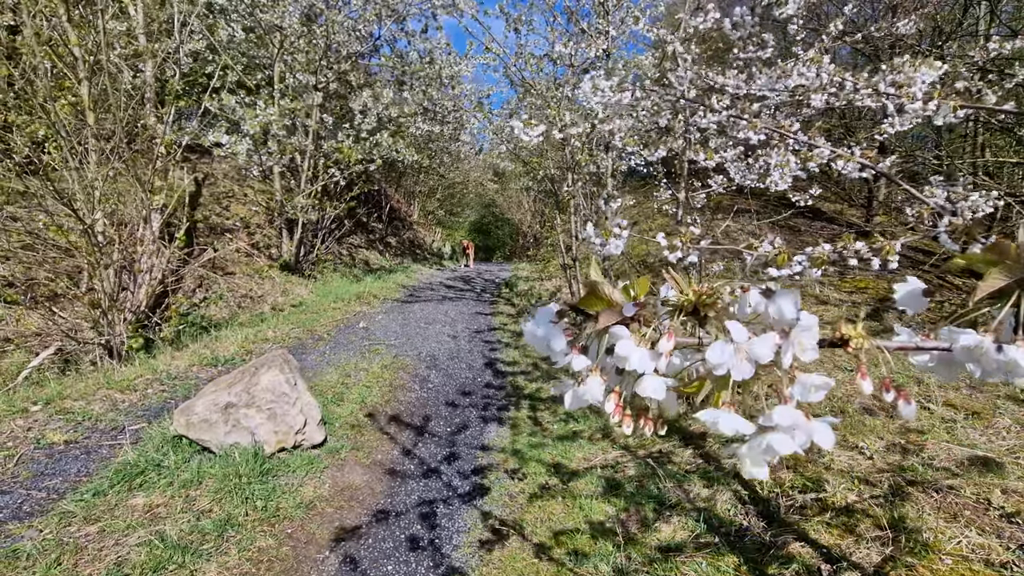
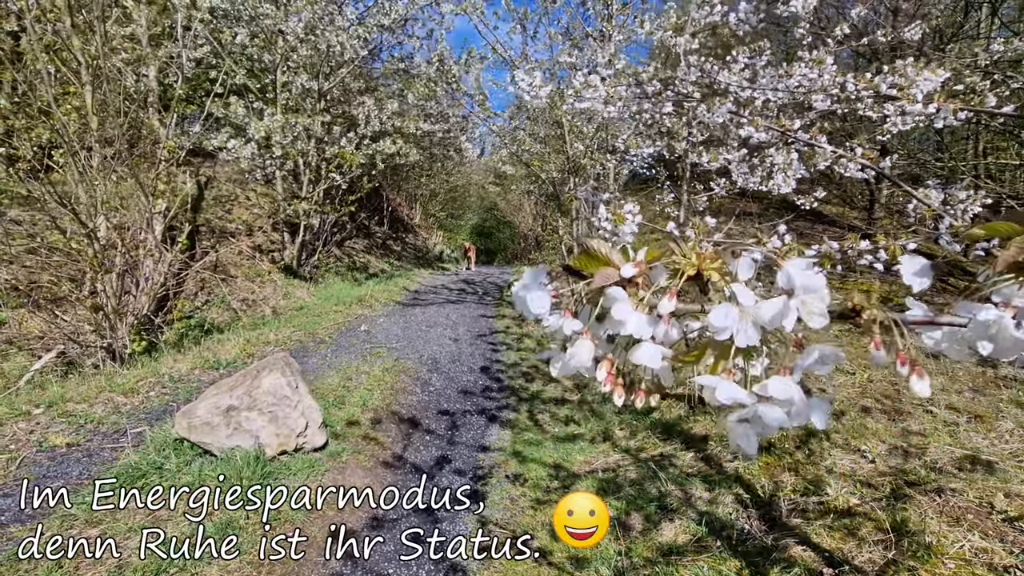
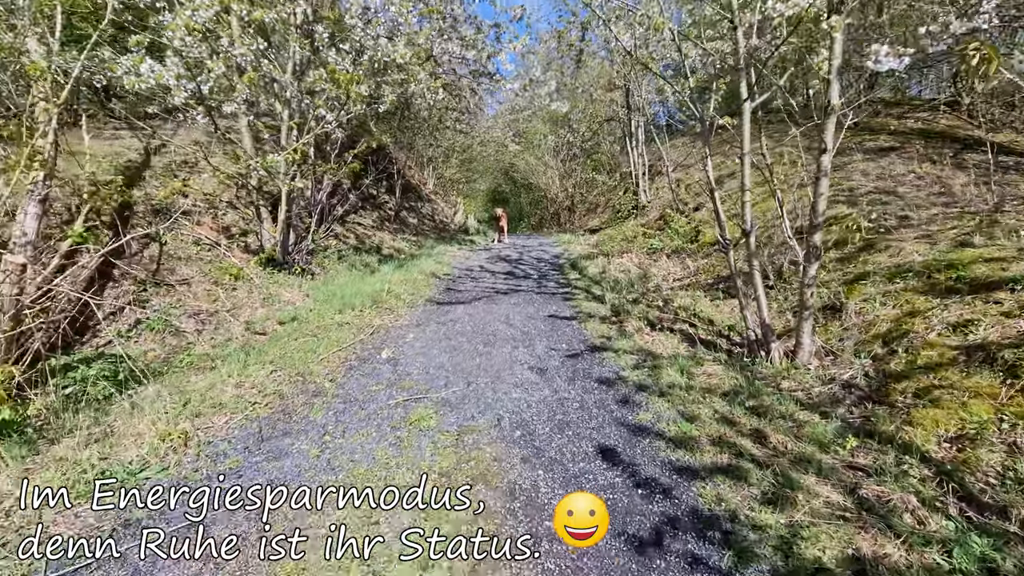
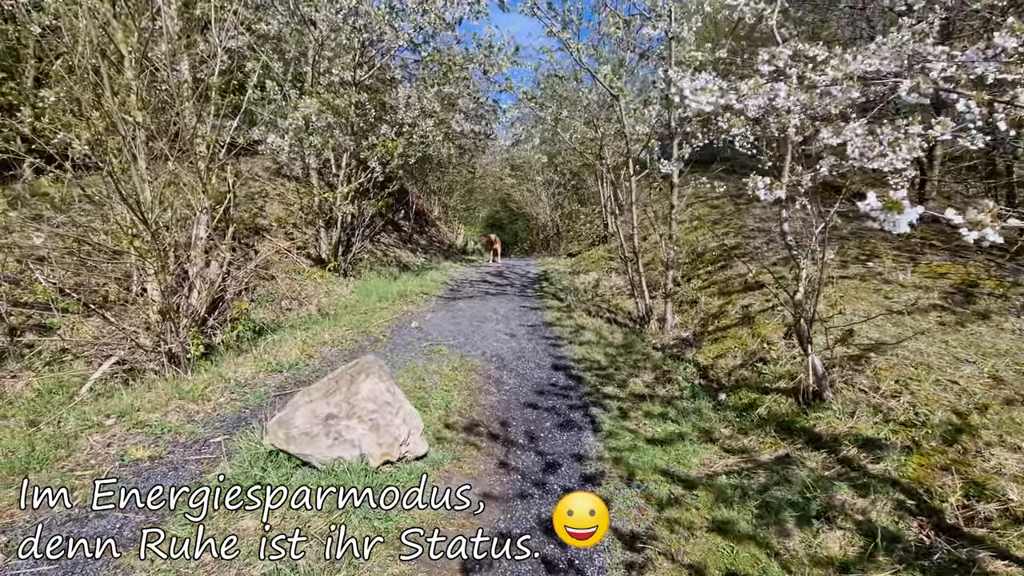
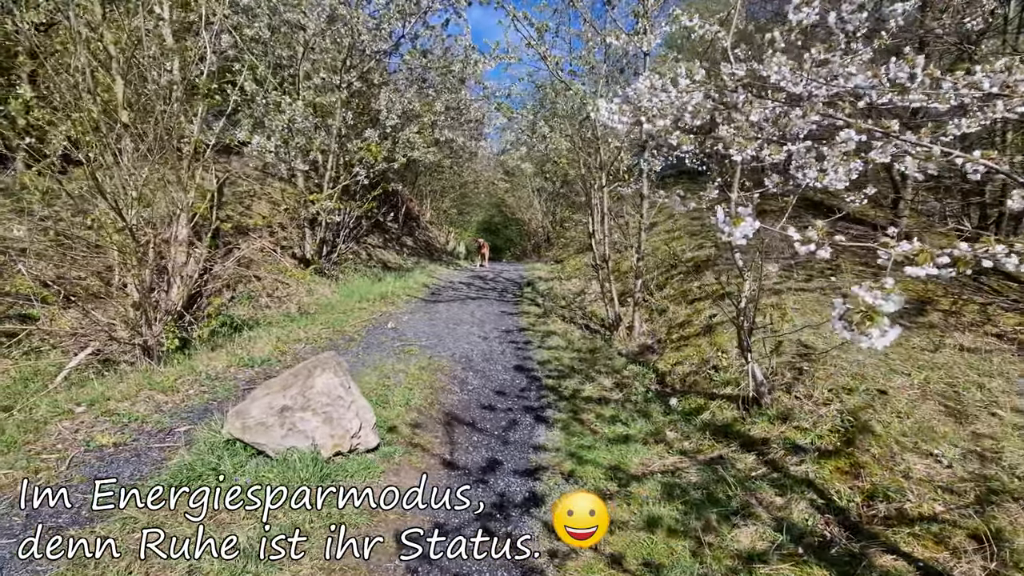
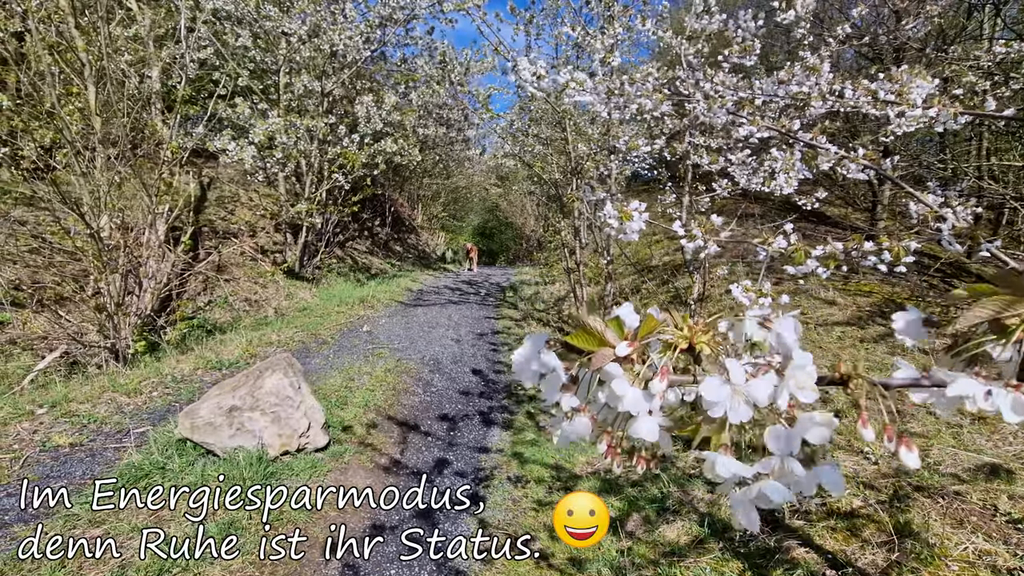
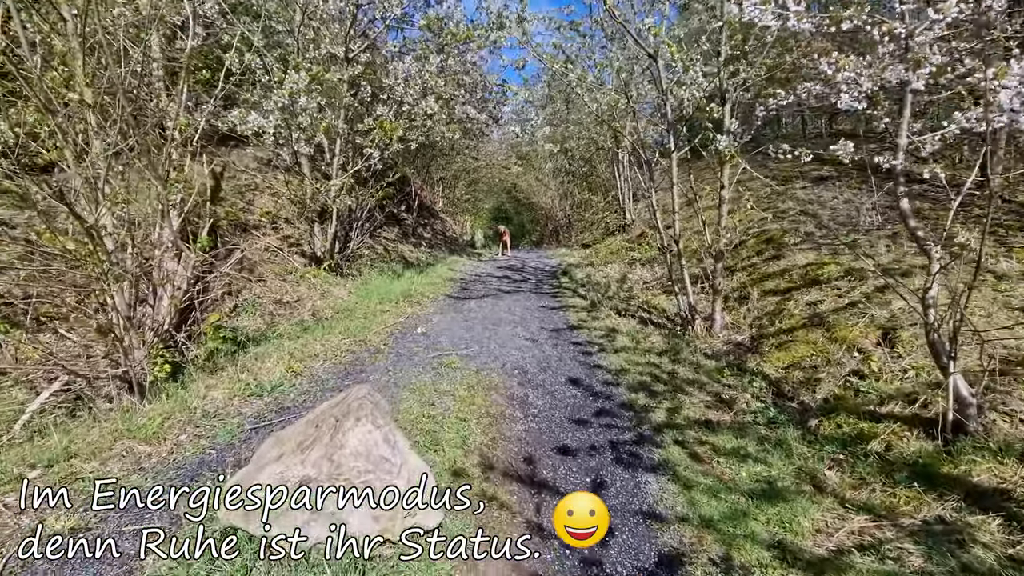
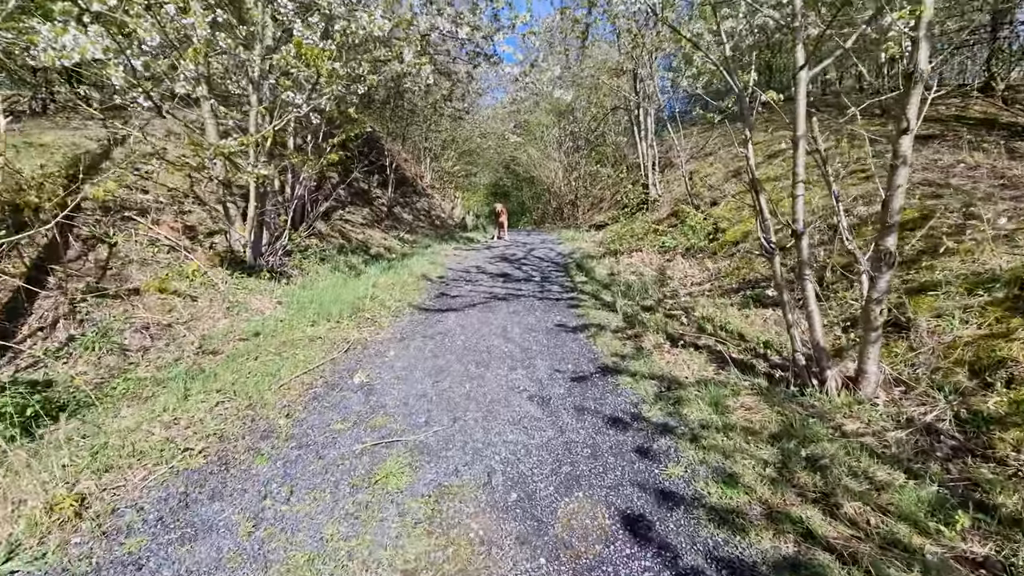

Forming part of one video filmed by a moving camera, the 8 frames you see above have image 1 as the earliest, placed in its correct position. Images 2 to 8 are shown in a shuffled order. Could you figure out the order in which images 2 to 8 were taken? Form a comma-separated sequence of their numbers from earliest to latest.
2, 6, 5, 4, 7, 3, 8
